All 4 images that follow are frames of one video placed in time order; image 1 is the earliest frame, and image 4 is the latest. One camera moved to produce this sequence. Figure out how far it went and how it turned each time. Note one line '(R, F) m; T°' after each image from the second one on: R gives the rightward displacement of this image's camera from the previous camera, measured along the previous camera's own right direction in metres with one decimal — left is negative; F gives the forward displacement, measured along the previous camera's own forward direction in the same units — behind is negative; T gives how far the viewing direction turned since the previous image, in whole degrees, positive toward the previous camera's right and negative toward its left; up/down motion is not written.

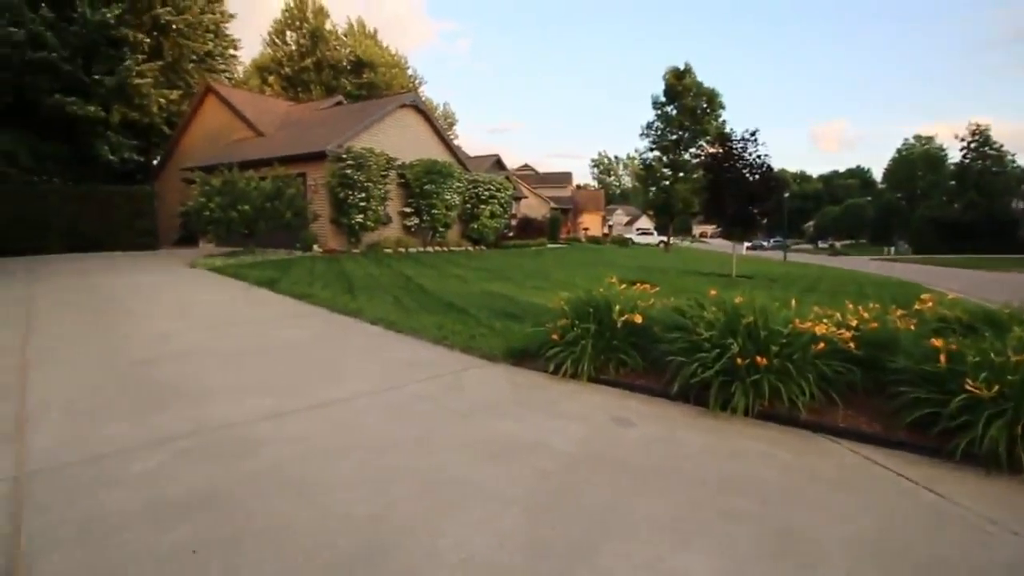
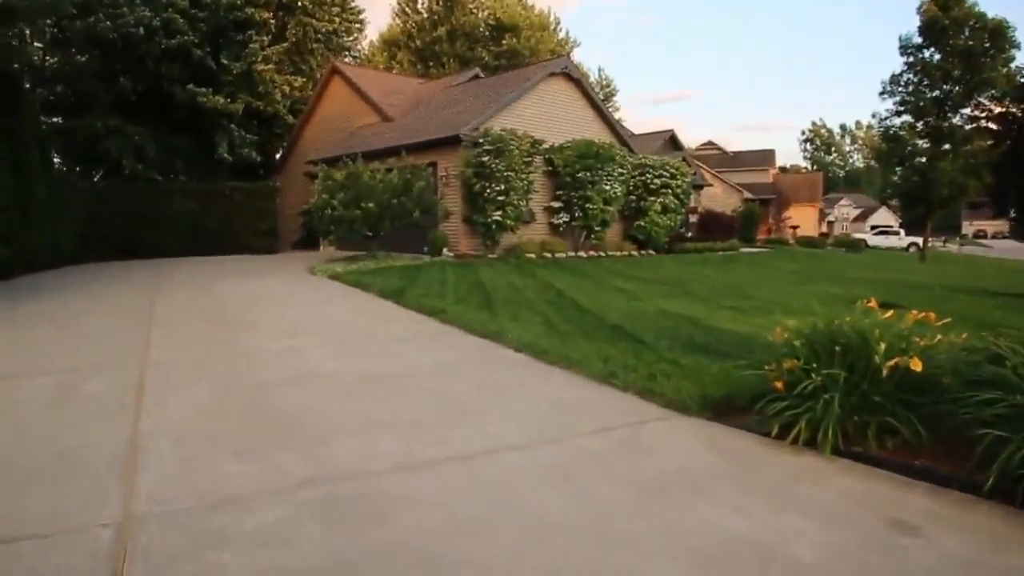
(-1.5, +2.9) m; -14°
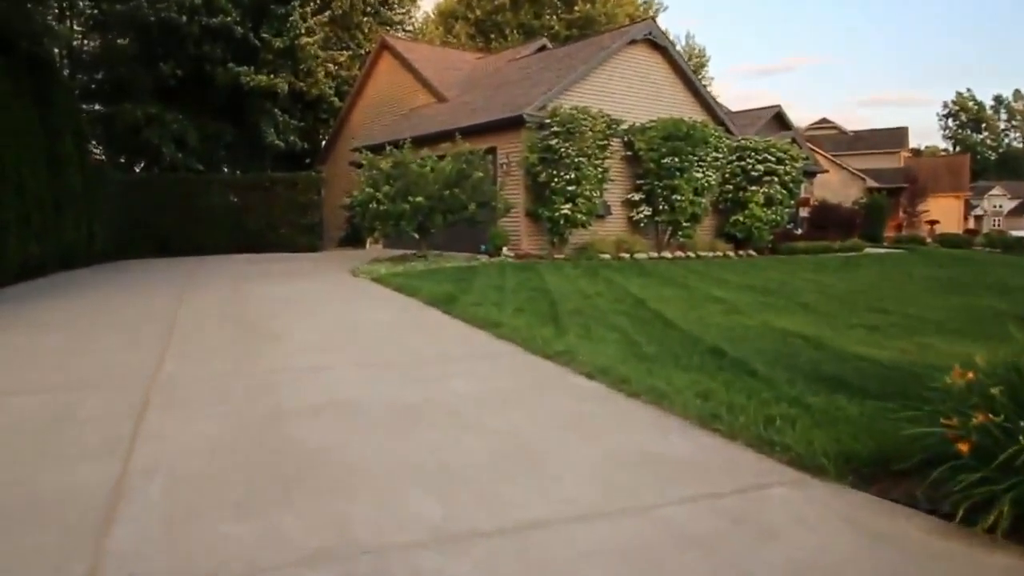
(-0.4, +1.3) m; -6°
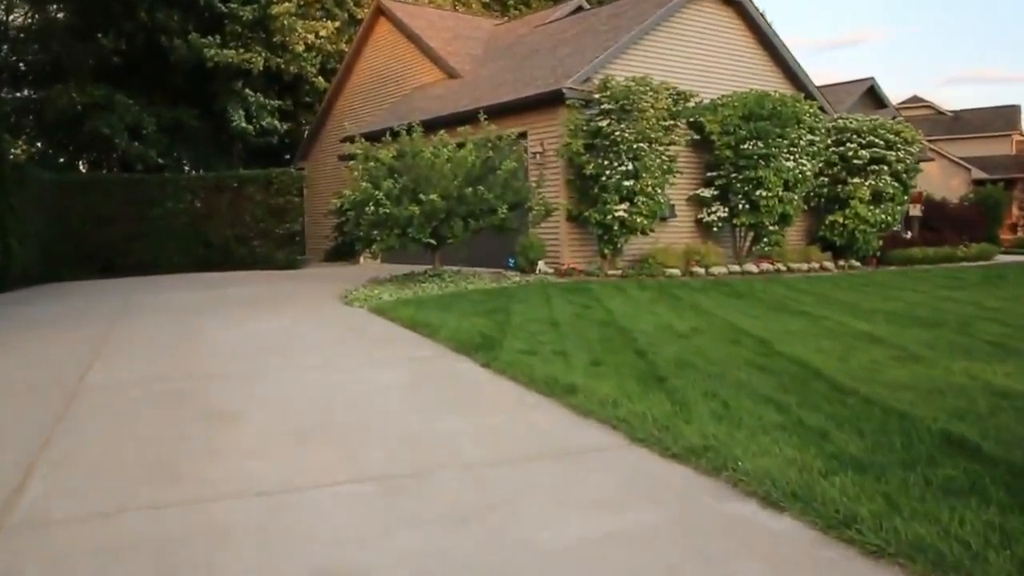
(-0.6, +1.7) m; +1°
